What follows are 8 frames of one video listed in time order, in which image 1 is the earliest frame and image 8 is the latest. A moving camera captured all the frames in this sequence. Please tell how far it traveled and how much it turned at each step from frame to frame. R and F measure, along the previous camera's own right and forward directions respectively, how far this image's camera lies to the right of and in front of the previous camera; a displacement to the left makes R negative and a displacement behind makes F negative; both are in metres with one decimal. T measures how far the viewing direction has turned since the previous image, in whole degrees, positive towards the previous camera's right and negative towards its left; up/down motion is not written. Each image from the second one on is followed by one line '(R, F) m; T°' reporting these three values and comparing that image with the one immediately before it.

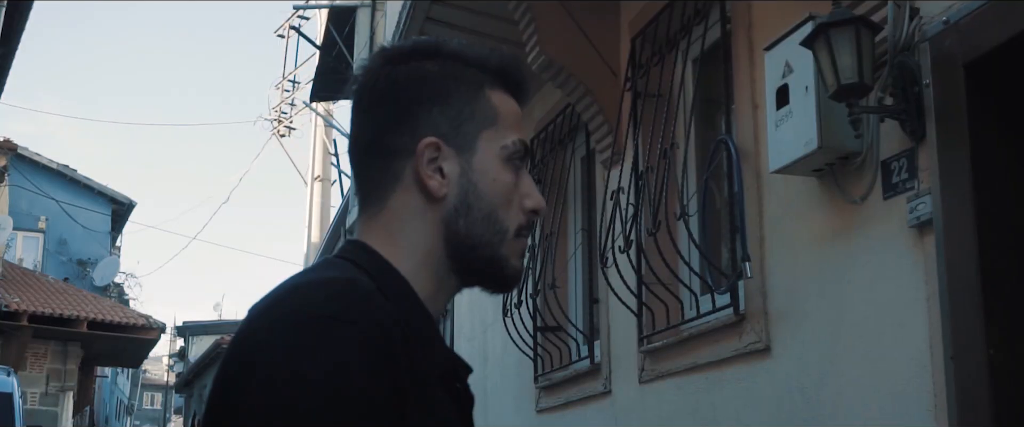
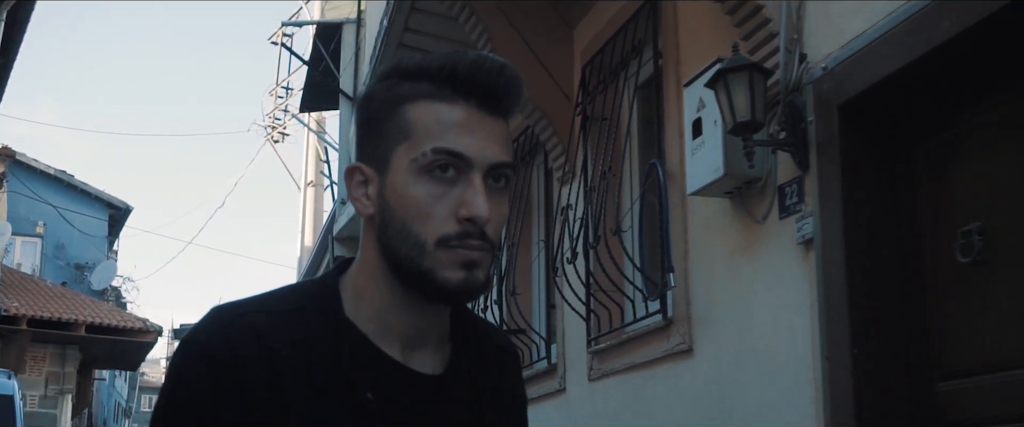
(+0.2, -0.6) m; 0°
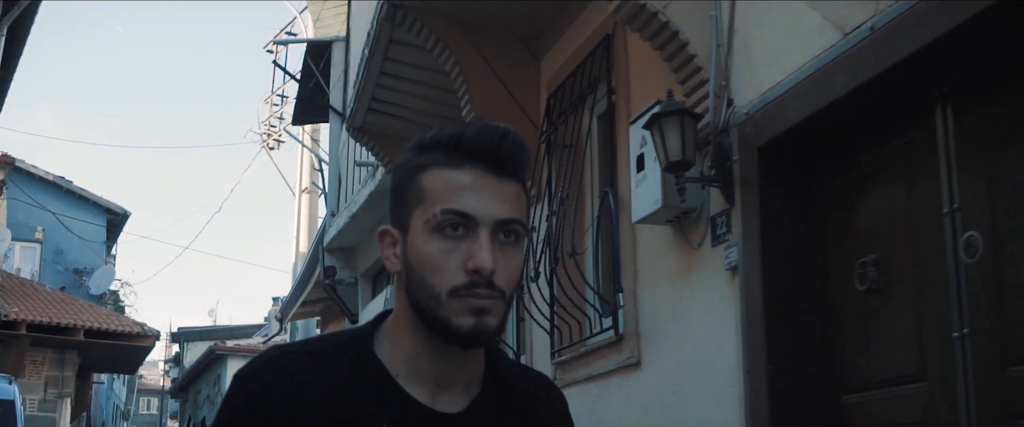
(+0.2, -0.5) m; 0°
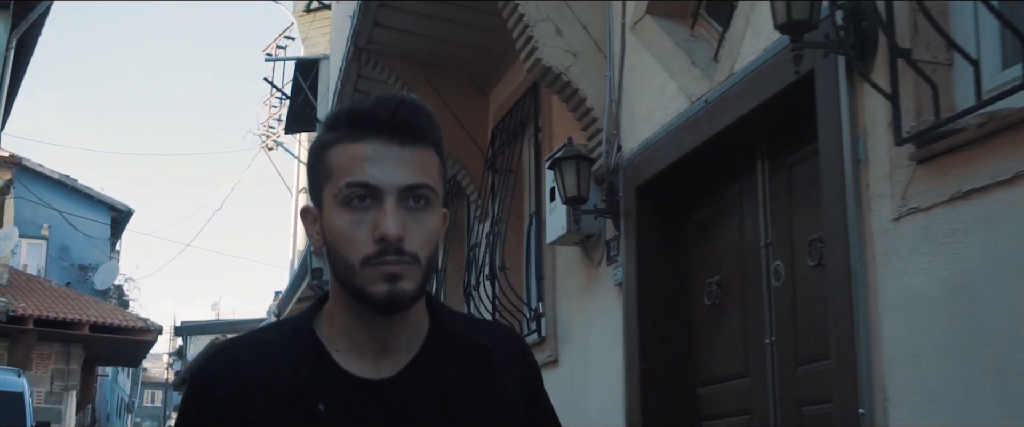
(+0.4, -1.1) m; 0°
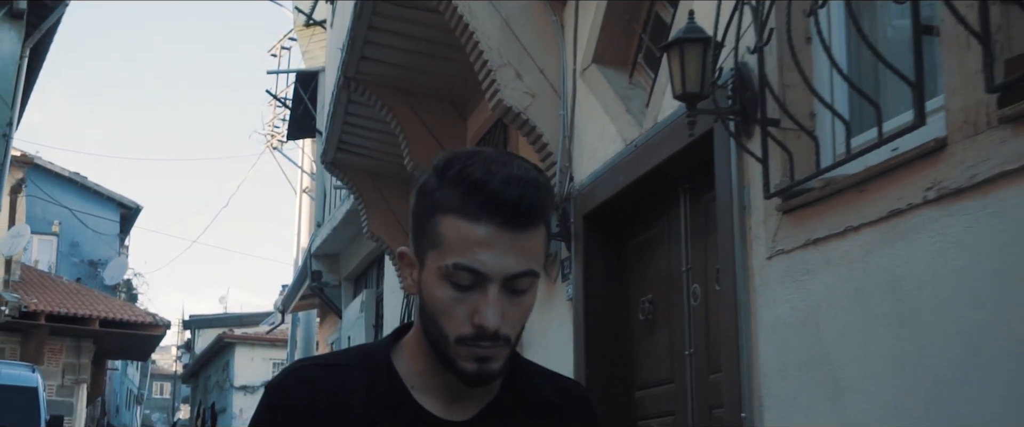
(+0.3, -0.8) m; 0°
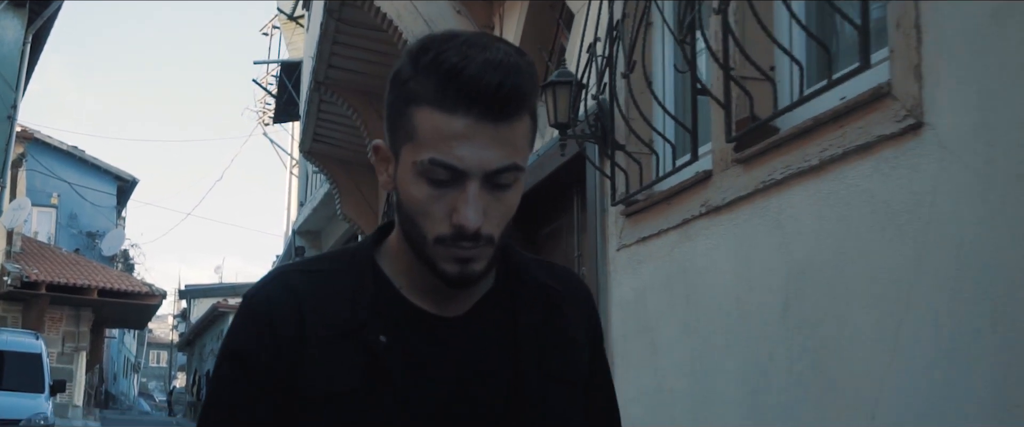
(+0.5, -1.4) m; 0°
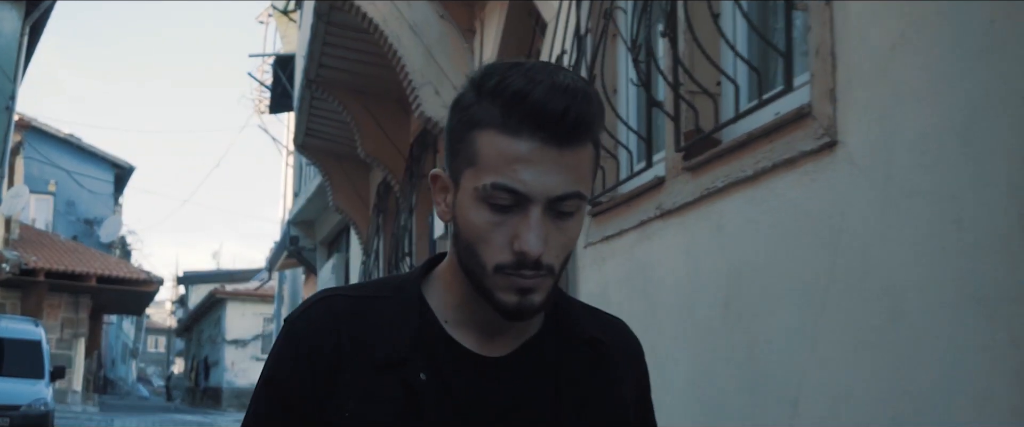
(+0.1, -0.4) m; 0°
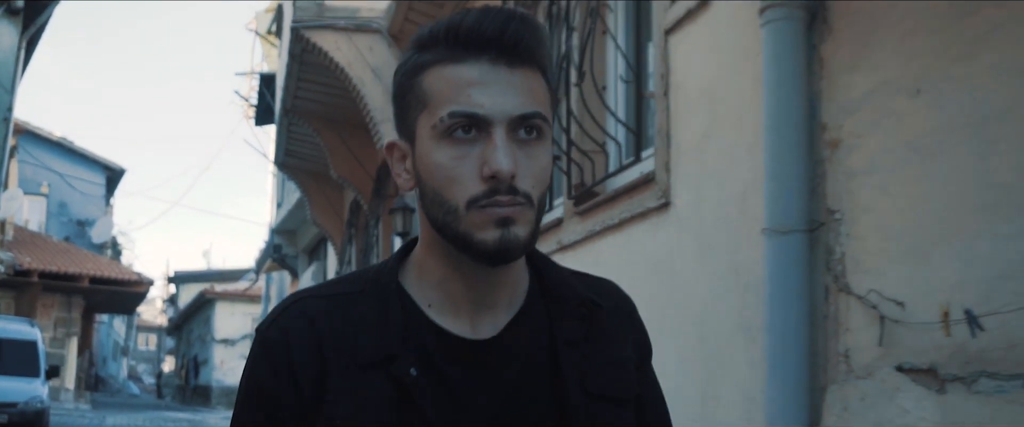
(+0.4, -1.2) m; 0°
